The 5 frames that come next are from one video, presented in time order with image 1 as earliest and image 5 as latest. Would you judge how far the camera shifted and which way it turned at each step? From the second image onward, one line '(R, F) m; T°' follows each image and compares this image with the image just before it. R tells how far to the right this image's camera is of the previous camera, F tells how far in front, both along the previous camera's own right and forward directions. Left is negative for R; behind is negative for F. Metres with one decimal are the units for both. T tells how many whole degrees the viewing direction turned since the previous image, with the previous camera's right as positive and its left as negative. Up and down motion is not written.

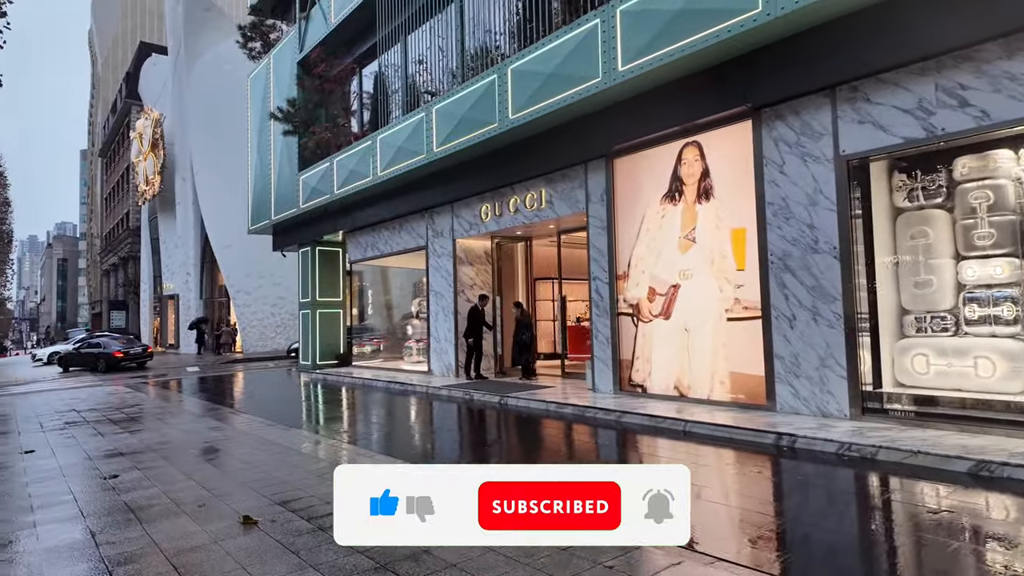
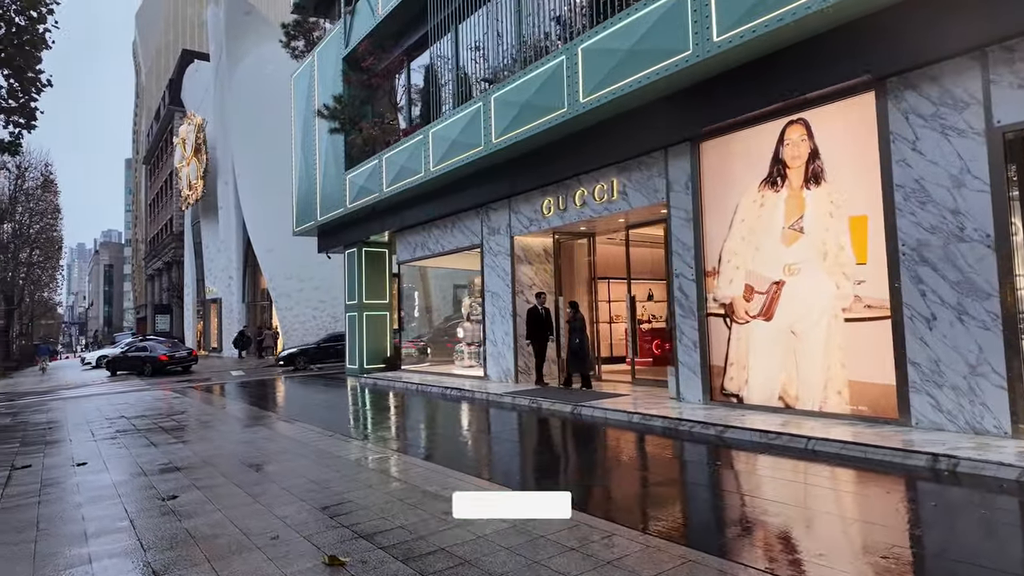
(-0.7, +0.8) m; -3°
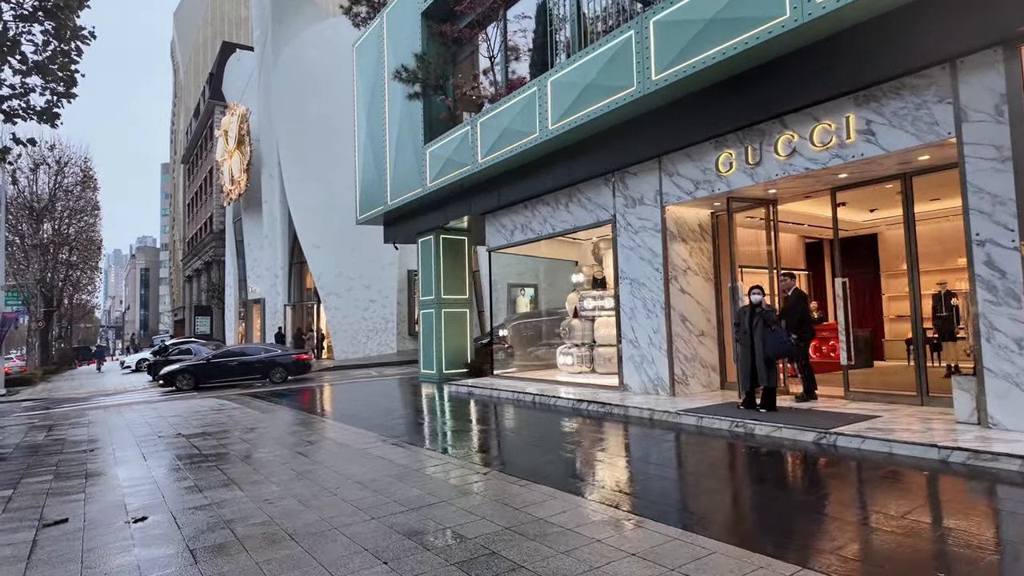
(-2.2, +2.7) m; -2°
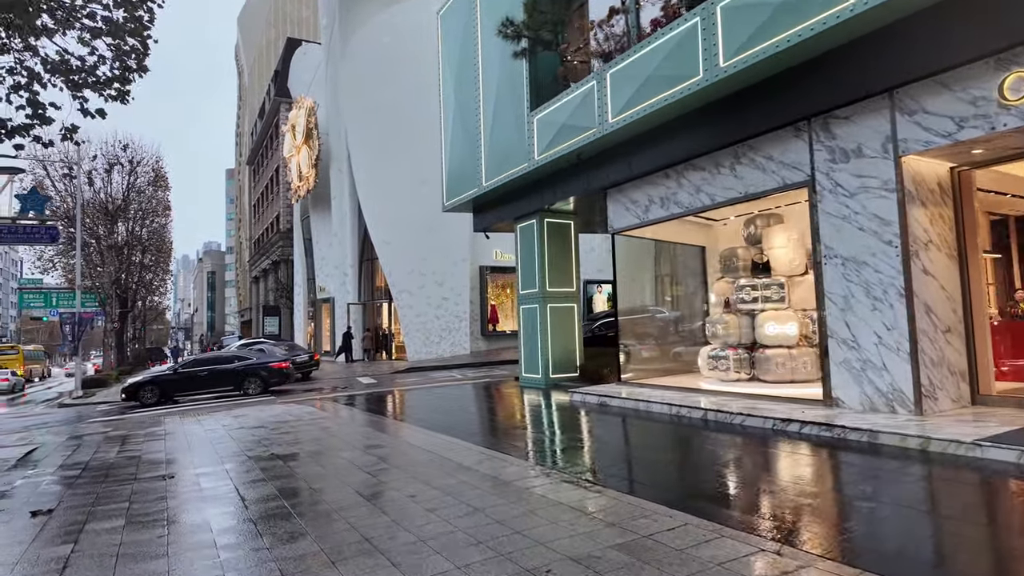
(-1.7, +2.2) m; -5°
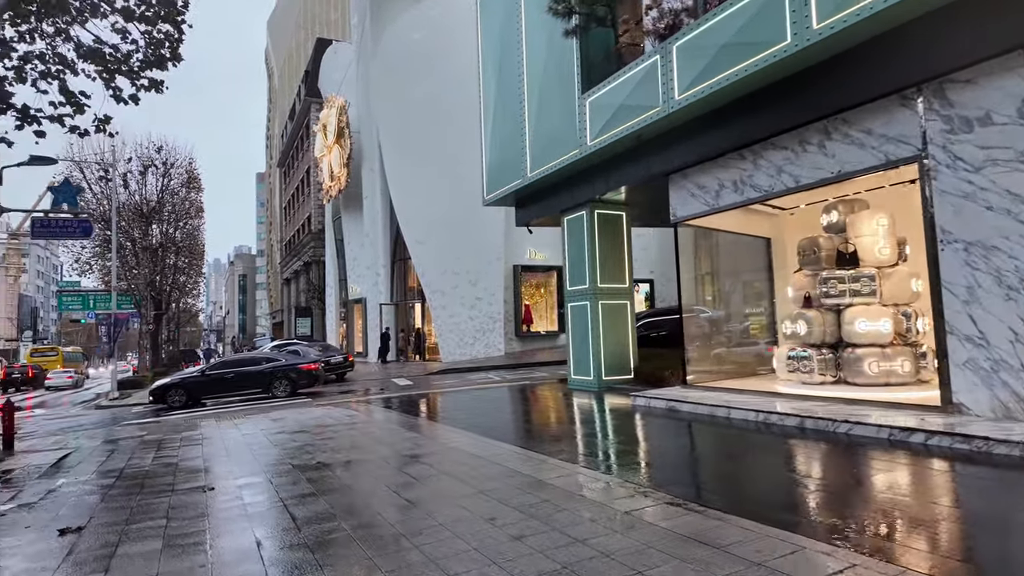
(-0.6, +0.8) m; -2°
